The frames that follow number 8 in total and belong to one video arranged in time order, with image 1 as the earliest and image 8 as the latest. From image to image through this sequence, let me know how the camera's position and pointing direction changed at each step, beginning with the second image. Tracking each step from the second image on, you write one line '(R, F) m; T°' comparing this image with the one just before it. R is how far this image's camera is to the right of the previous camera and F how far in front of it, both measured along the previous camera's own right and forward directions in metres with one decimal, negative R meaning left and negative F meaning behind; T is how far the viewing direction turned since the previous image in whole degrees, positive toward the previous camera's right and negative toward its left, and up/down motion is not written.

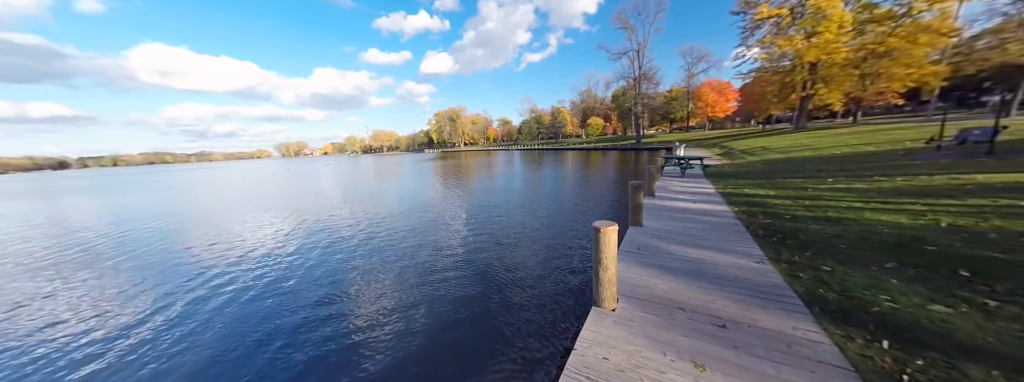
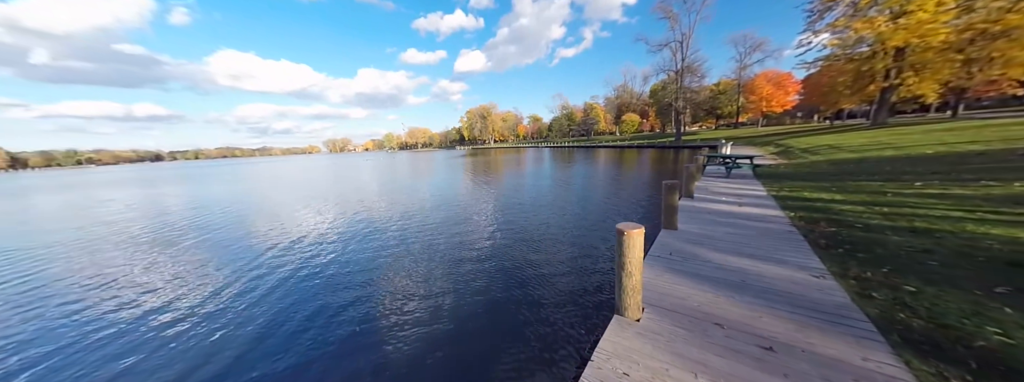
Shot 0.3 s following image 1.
(+0.1, +0.1) m; -7°
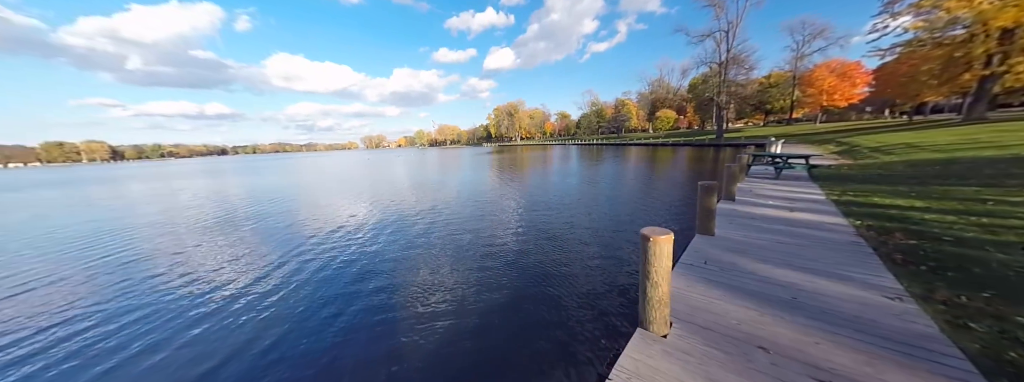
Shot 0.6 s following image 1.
(+0.1, +0.1) m; -6°
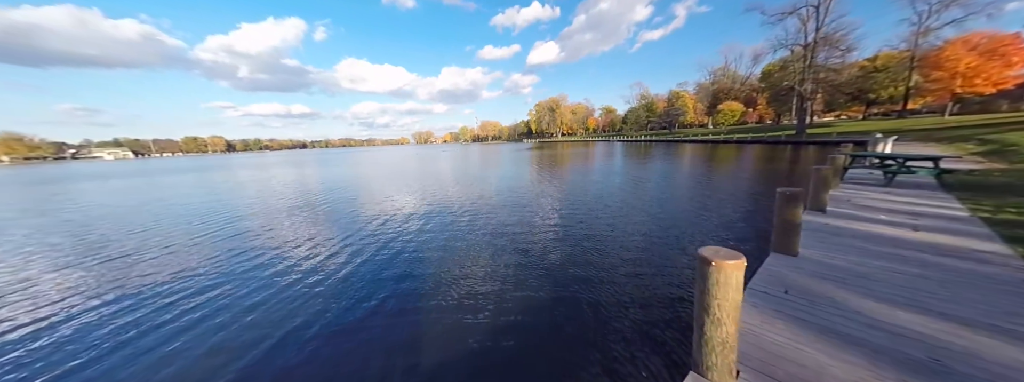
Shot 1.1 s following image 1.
(+0.1, +0.3) m; -9°
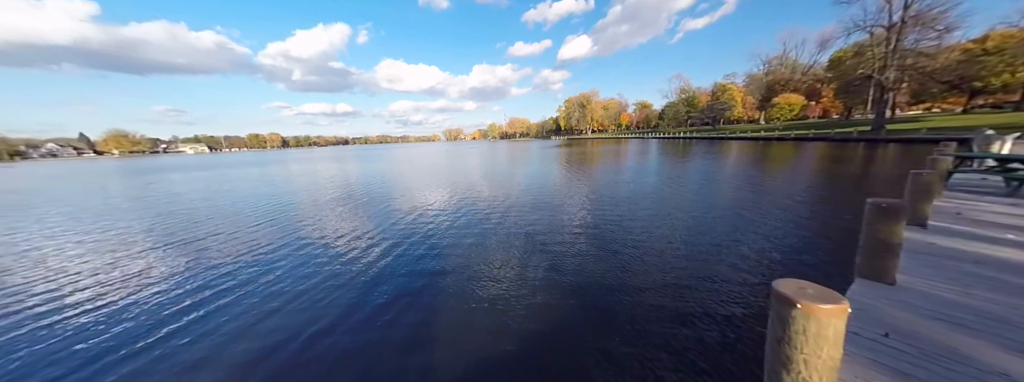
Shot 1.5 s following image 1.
(+0.1, +0.2) m; -6°
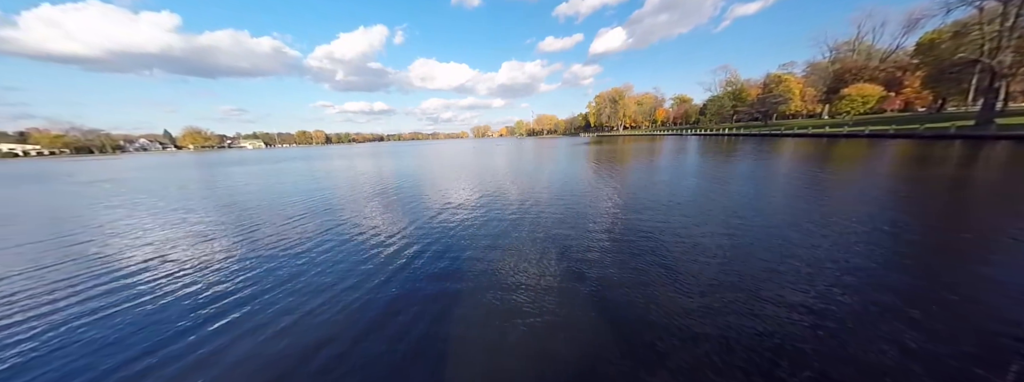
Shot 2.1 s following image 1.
(0.0, +0.2) m; -6°
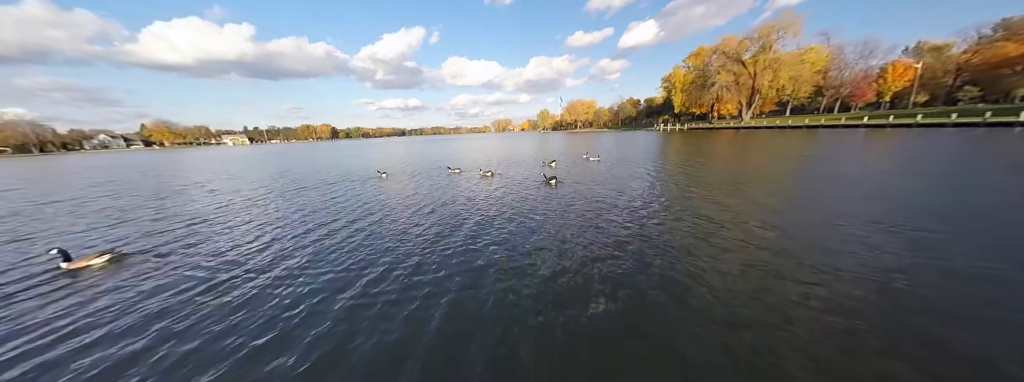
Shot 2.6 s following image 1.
(+0.6, -0.5) m; -6°
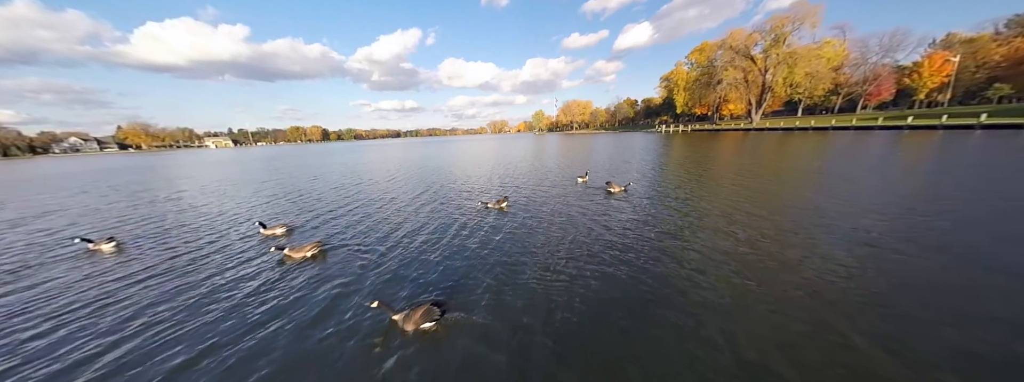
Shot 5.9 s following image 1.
(+0.1, +0.3) m; +1°
